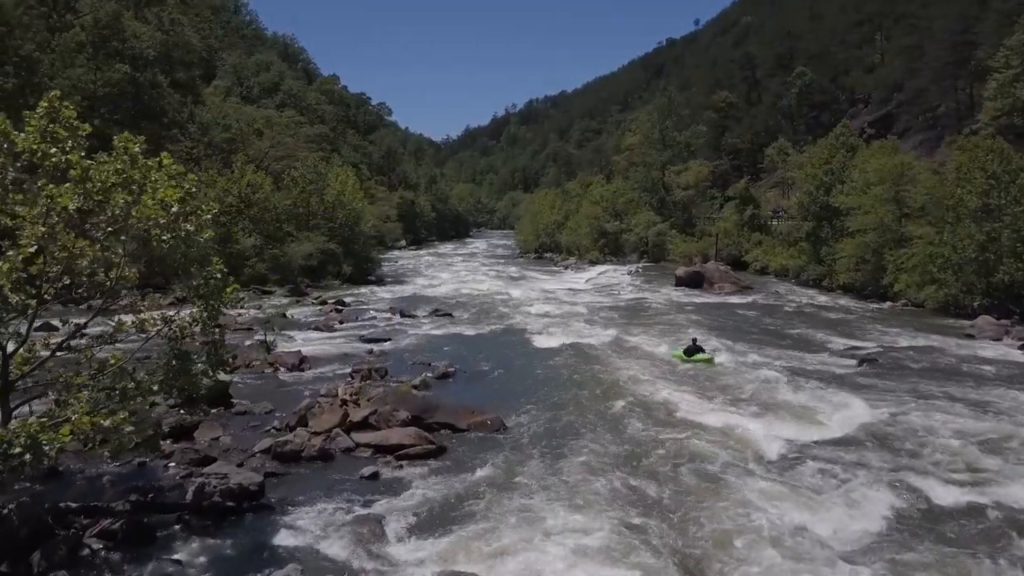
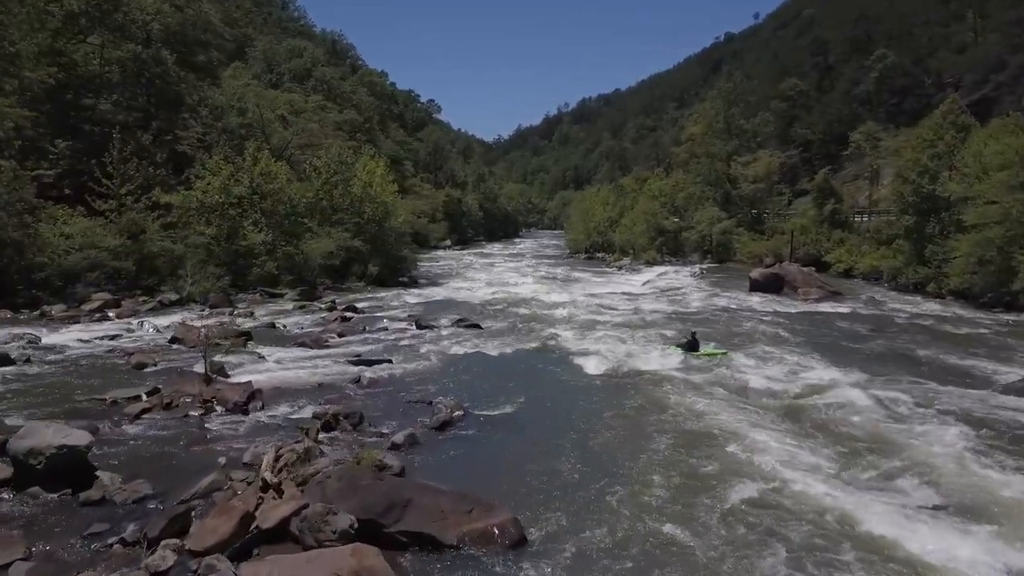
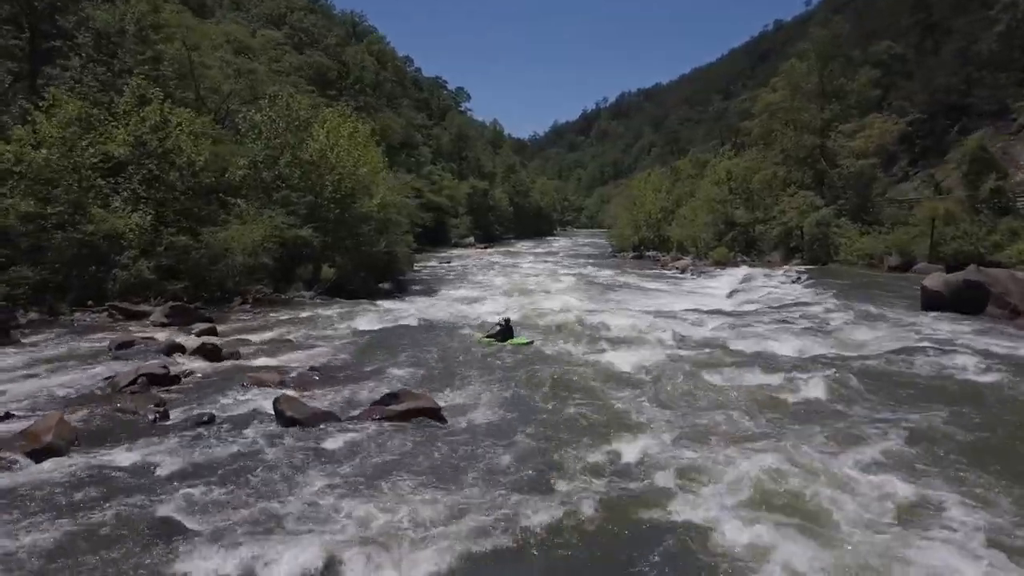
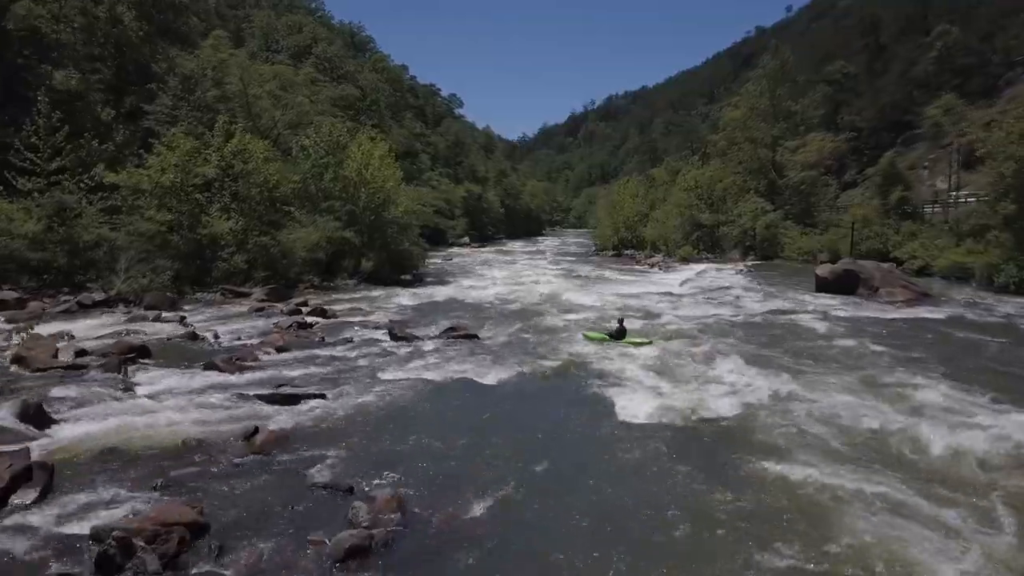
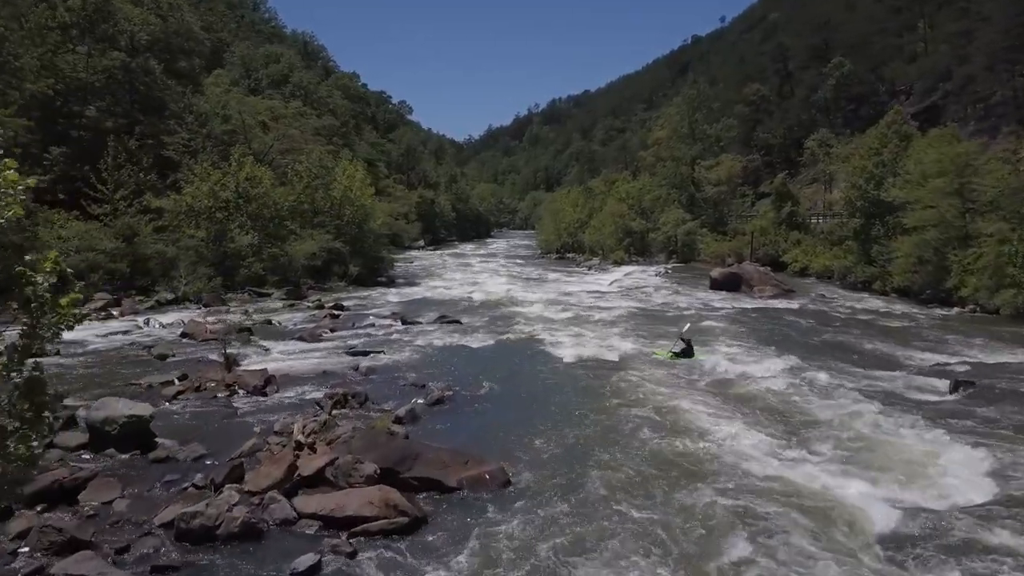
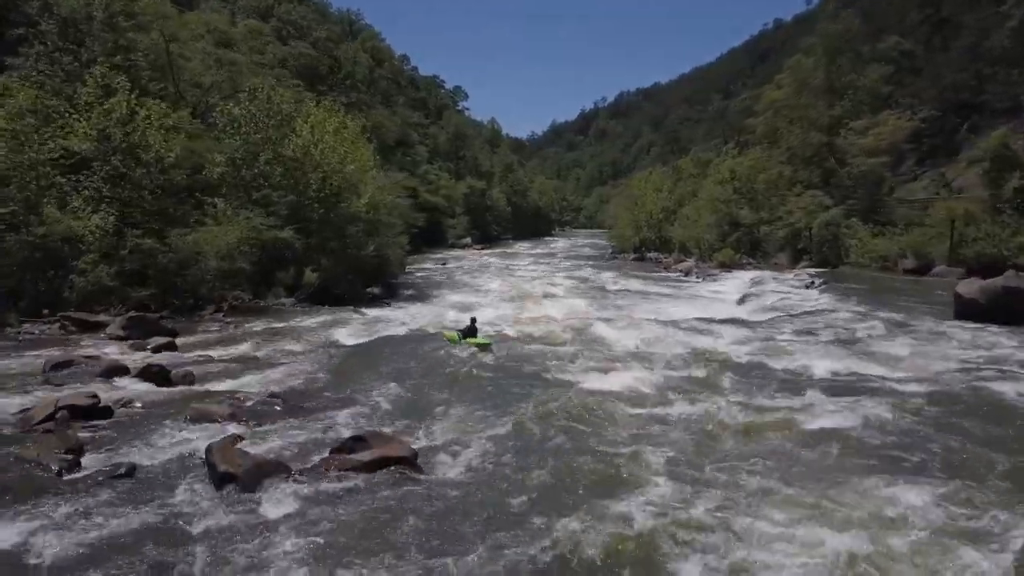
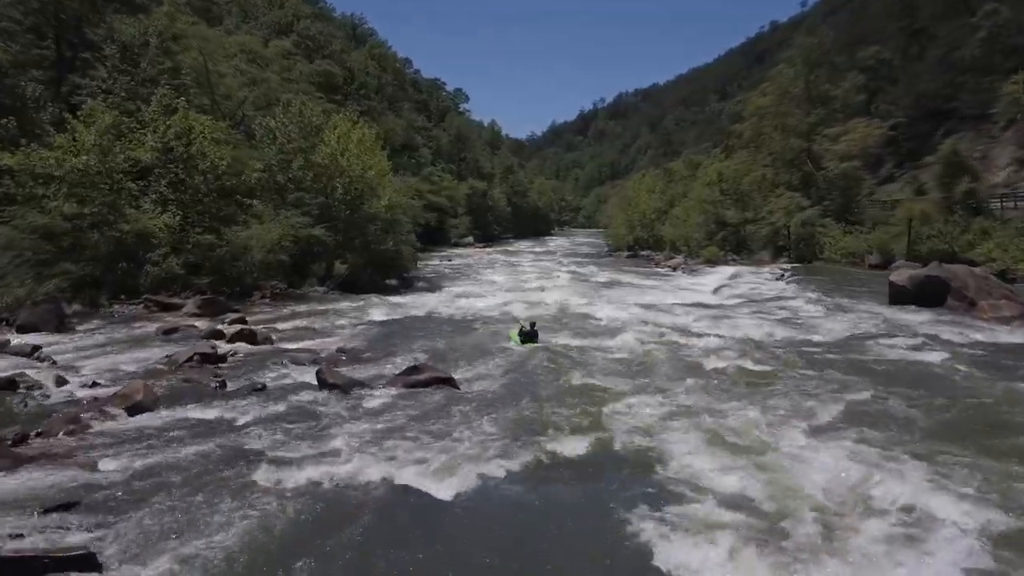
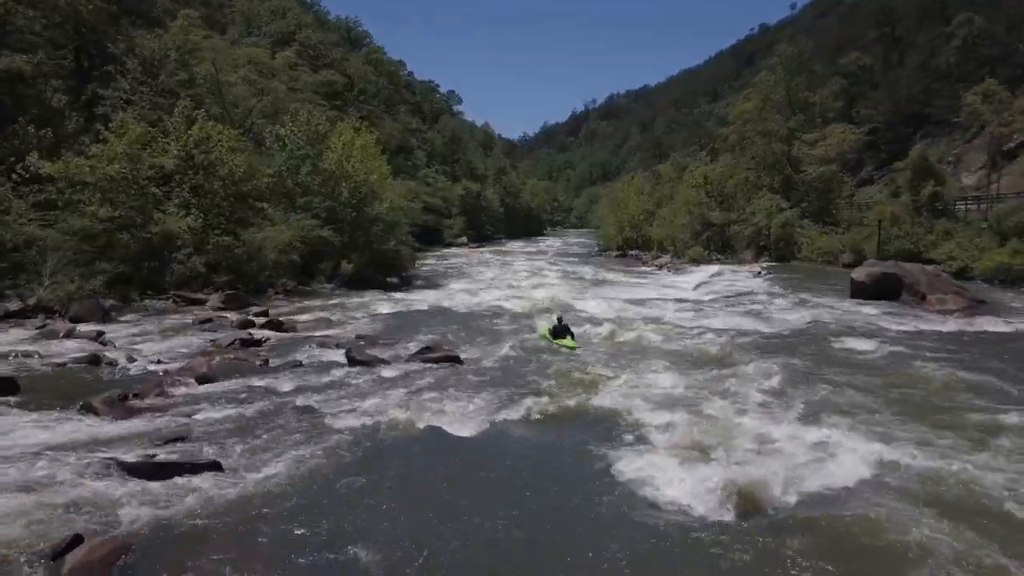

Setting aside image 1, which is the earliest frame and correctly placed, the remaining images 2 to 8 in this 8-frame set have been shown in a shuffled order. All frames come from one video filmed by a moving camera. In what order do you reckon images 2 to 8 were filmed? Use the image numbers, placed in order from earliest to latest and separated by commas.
5, 2, 4, 8, 7, 3, 6
